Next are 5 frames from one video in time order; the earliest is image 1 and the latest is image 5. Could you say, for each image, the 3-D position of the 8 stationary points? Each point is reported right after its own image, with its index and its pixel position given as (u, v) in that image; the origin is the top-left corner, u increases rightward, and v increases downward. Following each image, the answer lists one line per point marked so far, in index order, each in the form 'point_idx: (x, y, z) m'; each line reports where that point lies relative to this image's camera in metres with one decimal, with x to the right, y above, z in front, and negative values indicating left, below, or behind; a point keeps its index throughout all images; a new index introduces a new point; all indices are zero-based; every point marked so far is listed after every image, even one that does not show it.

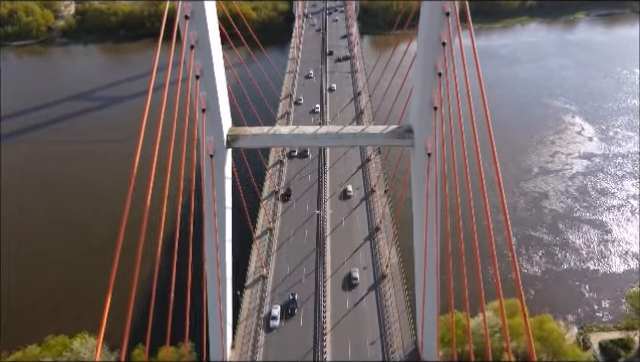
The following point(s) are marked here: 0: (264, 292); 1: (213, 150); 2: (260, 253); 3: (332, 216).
0: (-1.6, -3.2, +15.5) m
1: (-2.0, +0.5, +9.9) m
2: (-1.9, -2.3, +16.5) m
3: (+0.4, -1.2, +18.0) m
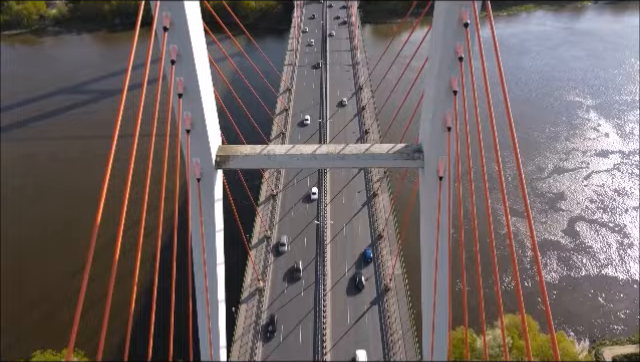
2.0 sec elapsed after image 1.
0: (-1.6, -3.4, +14.6) m
1: (-2.0, +0.1, +9.0) m
2: (-1.9, -2.5, +15.7) m
3: (+0.4, -1.4, +17.1) m
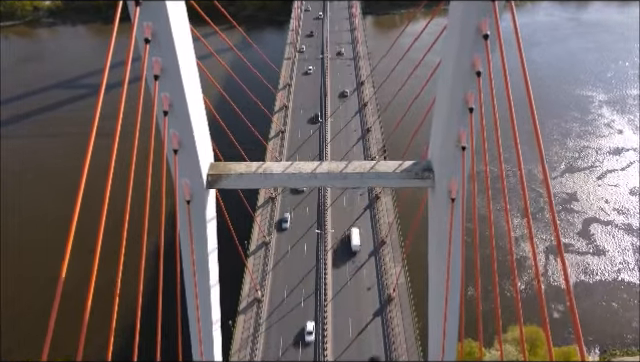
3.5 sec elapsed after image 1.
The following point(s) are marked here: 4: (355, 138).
0: (-1.6, -3.6, +14.0) m
1: (-2.0, -0.2, +8.3) m
2: (-1.8, -2.6, +15.0) m
3: (+0.4, -1.5, +16.5) m
4: (+1.3, +1.6, +19.8) m
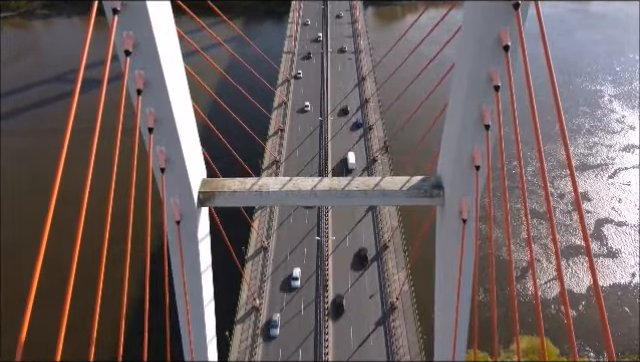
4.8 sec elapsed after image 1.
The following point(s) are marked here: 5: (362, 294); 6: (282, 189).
0: (-1.6, -3.7, +13.5) m
1: (-2.0, -0.4, +7.7) m
2: (-1.8, -2.7, +14.5) m
3: (+0.4, -1.6, +15.9) m
4: (+1.3, +1.6, +19.2) m
5: (+1.1, -3.0, +14.3) m
6: (-0.6, -0.1, +8.0) m
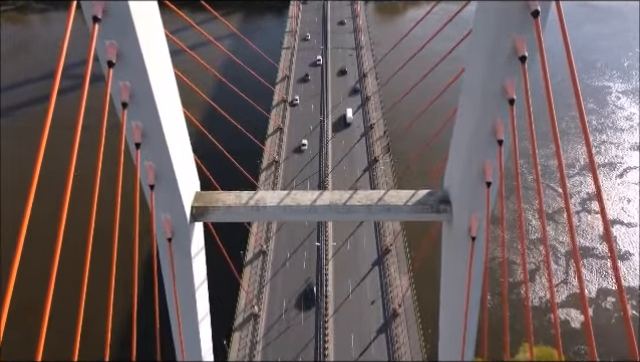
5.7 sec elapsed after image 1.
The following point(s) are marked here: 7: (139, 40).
0: (-1.6, -3.8, +13.1) m
1: (-2.0, -0.6, +7.3) m
2: (-1.8, -2.8, +14.1) m
3: (+0.4, -1.6, +15.5) m
4: (+1.3, +1.5, +18.8) m
5: (+1.1, -3.1, +13.9) m
6: (-0.6, -0.2, +7.6) m
7: (-1.9, +1.6, +5.8) m
